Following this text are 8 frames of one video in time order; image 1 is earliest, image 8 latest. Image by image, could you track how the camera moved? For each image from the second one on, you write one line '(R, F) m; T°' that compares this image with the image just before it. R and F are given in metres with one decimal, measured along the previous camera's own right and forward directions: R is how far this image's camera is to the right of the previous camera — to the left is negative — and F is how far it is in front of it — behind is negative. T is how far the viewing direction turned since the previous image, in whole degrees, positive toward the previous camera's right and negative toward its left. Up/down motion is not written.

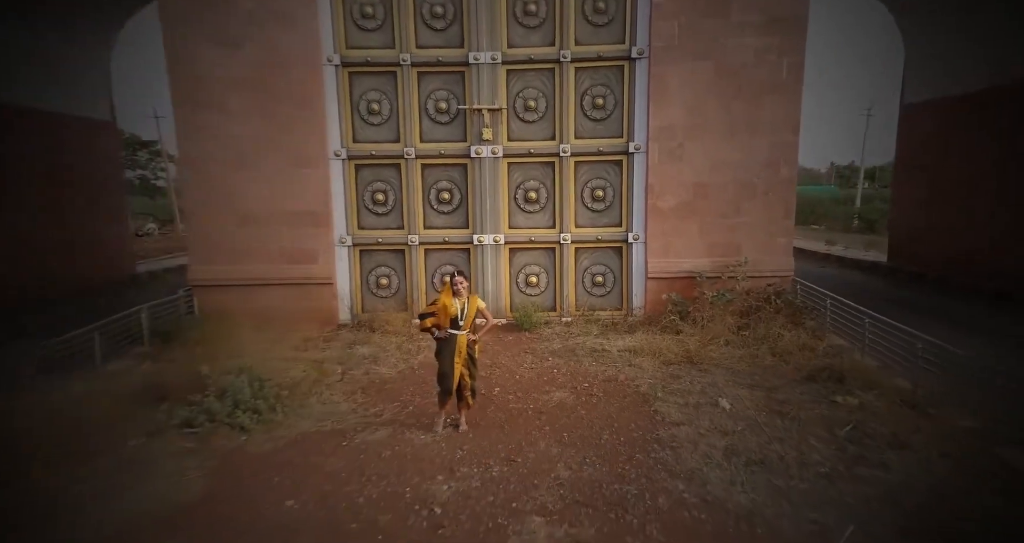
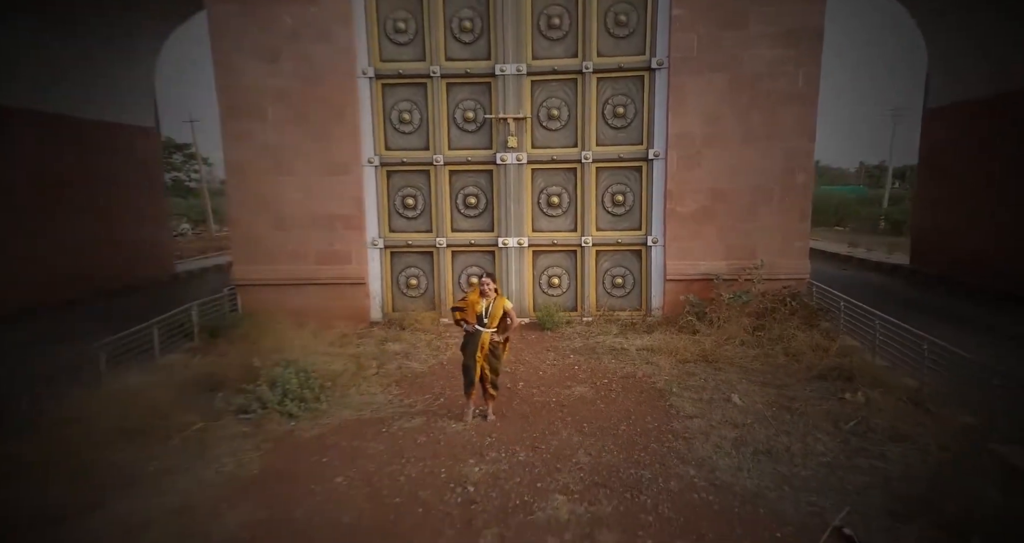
(0.0, -0.2) m; -2°
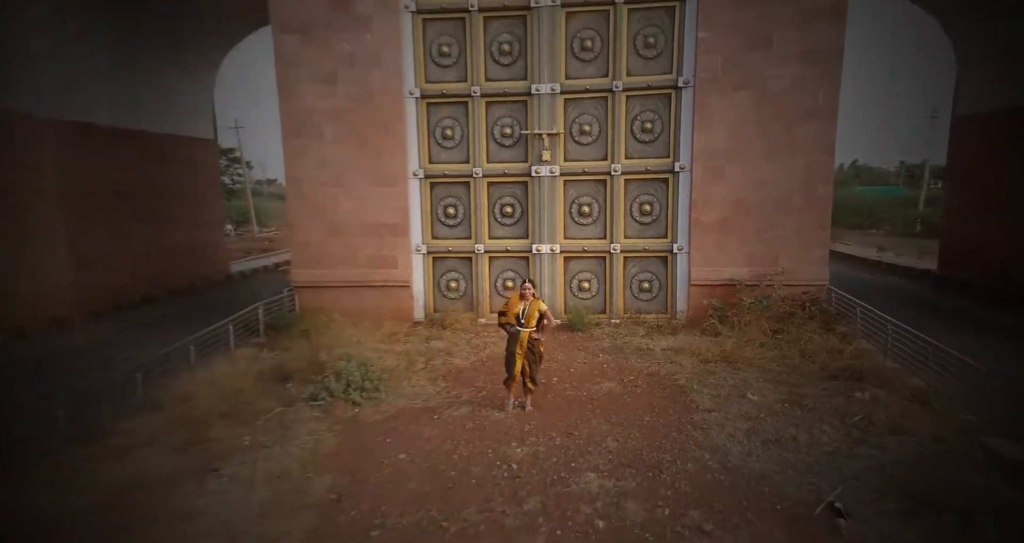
(-0.1, -0.4) m; -3°
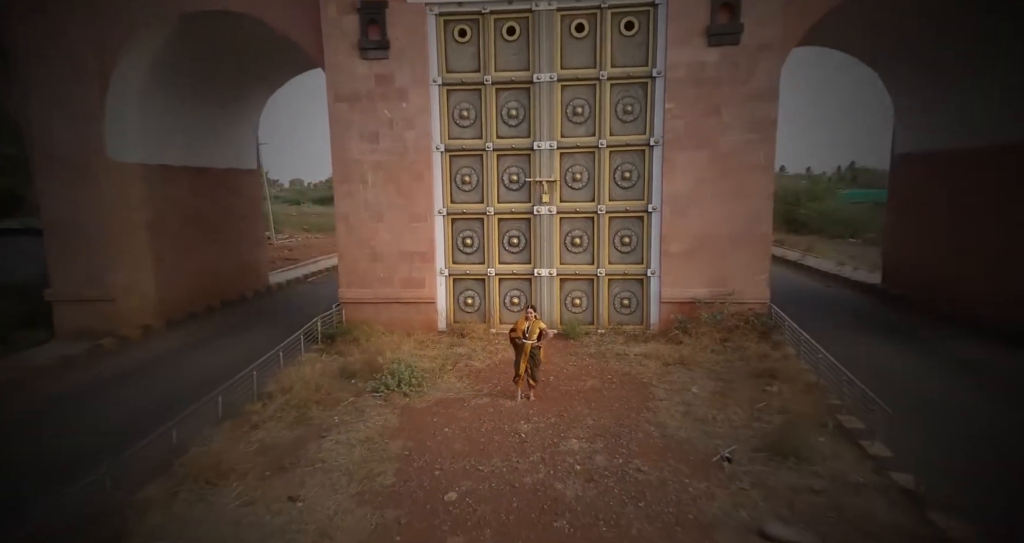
(-0.1, -1.3) m; 0°
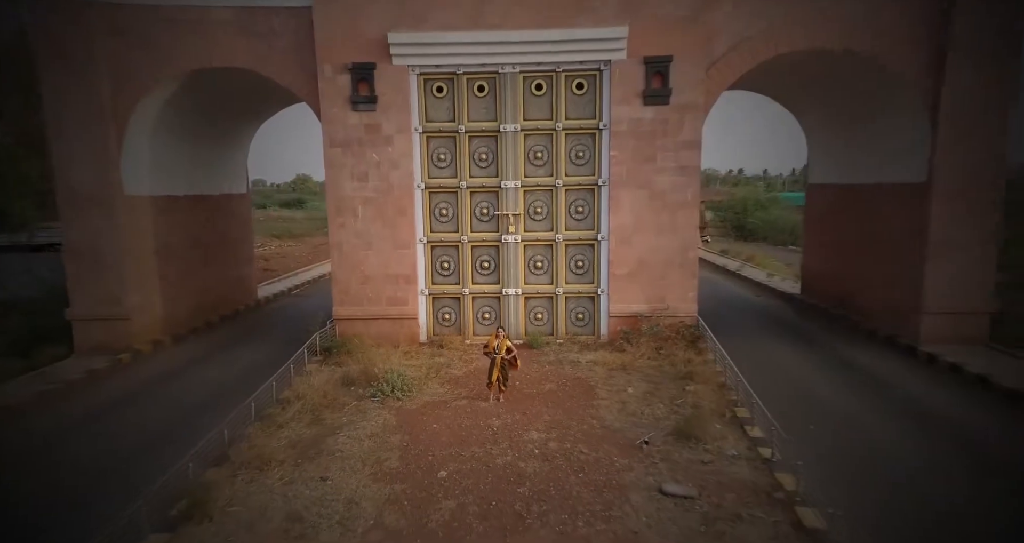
(0.0, -1.1) m; +4°
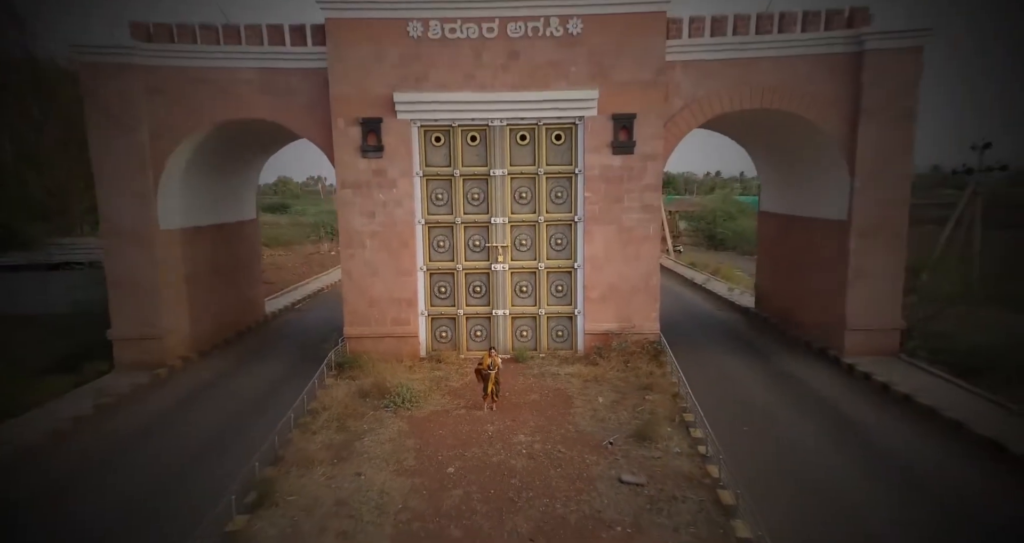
(-0.1, -1.2) m; +2°
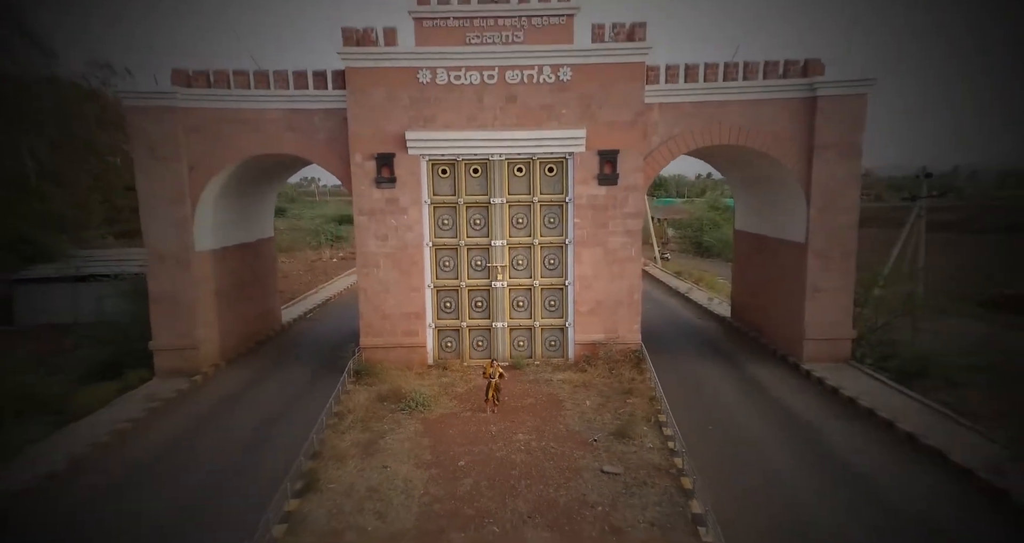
(-0.1, -1.1) m; +1°
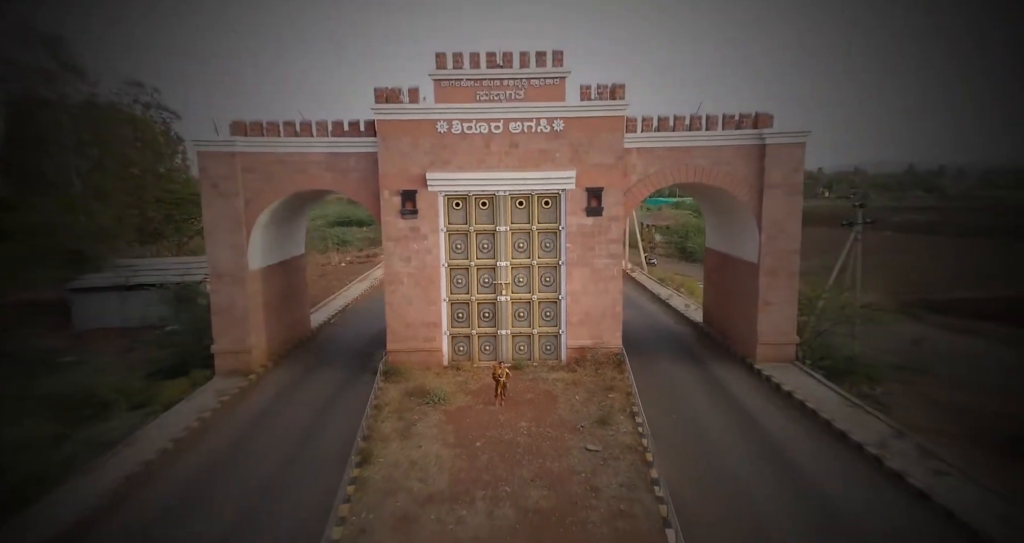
(-0.2, -1.9) m; +1°
